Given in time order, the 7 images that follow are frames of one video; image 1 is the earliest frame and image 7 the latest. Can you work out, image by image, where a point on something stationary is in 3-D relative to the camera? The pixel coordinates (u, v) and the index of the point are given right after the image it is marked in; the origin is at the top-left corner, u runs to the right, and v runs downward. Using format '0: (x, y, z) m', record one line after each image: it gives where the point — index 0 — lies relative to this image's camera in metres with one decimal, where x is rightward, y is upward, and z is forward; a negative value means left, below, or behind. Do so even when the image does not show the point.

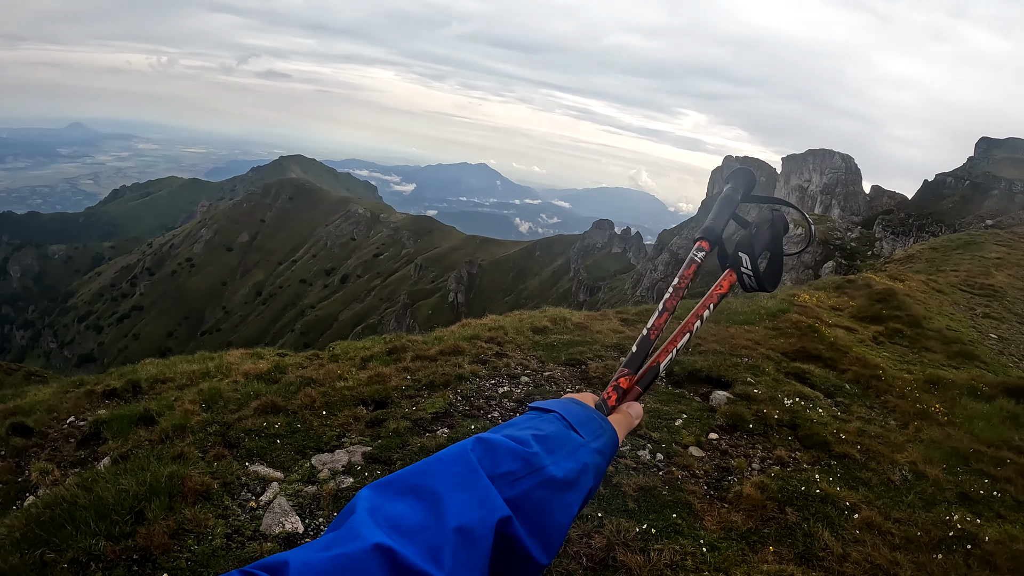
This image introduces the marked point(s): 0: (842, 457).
0: (+12.1, -6.2, +18.5) m
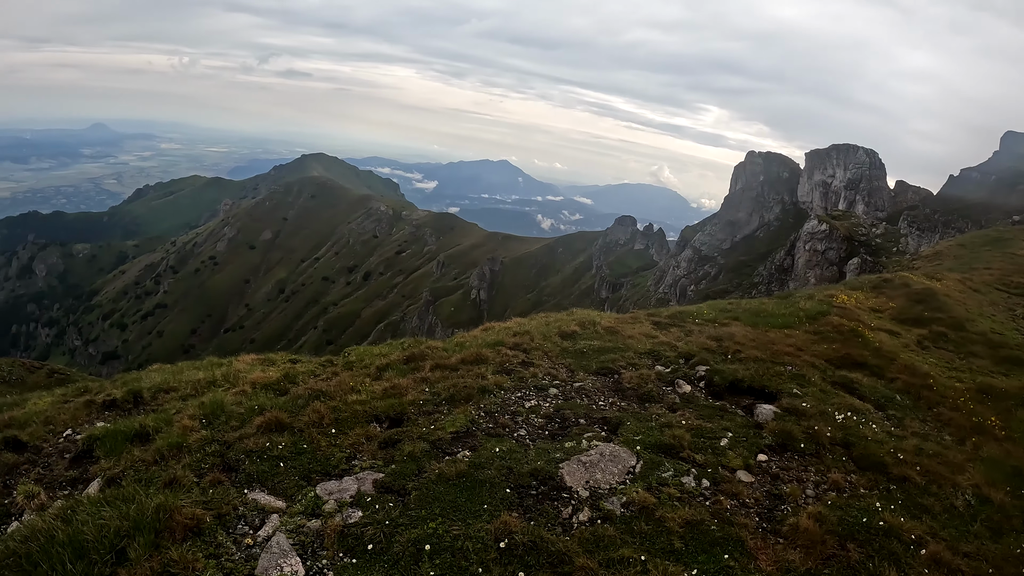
0: (+13.0, -6.4, +16.6) m
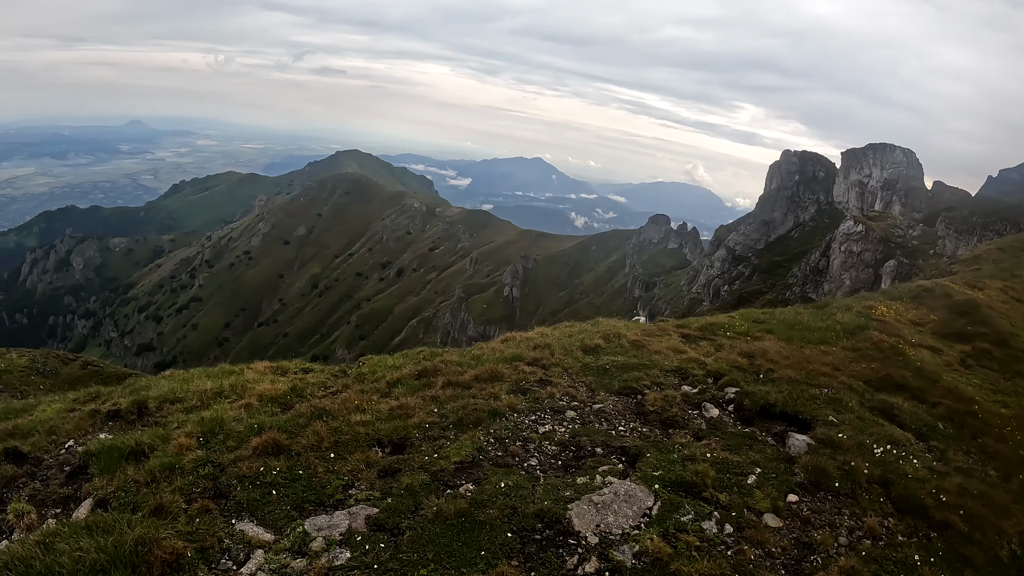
0: (+13.3, -7.3, +15.1) m
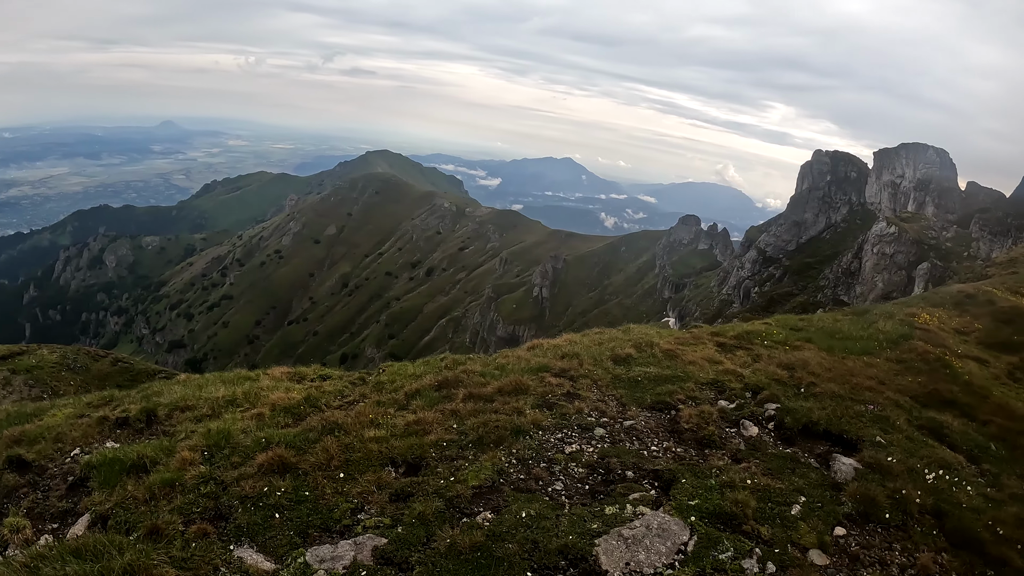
0: (+13.8, -7.7, +13.5) m
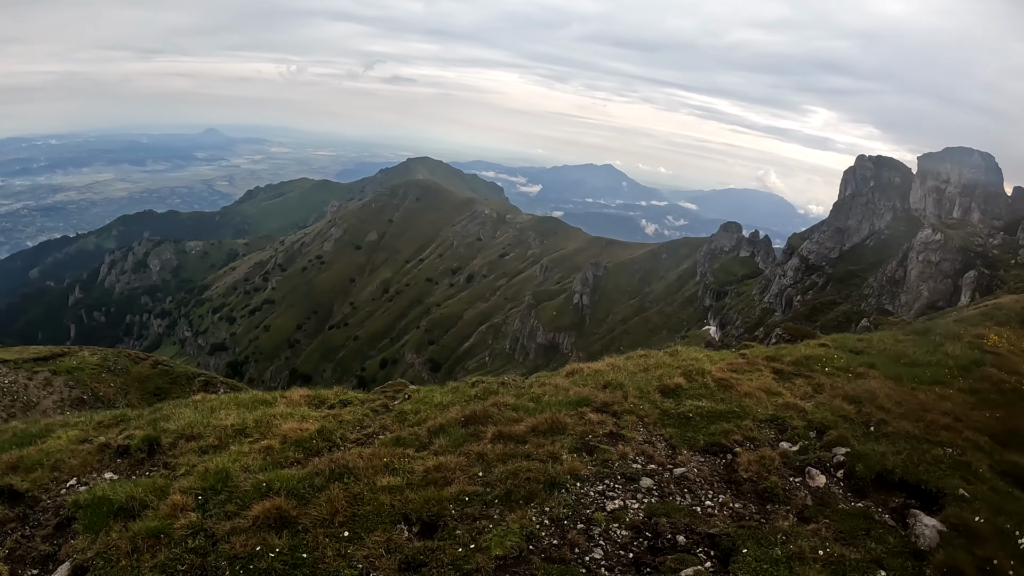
0: (+14.5, -8.7, +10.8) m
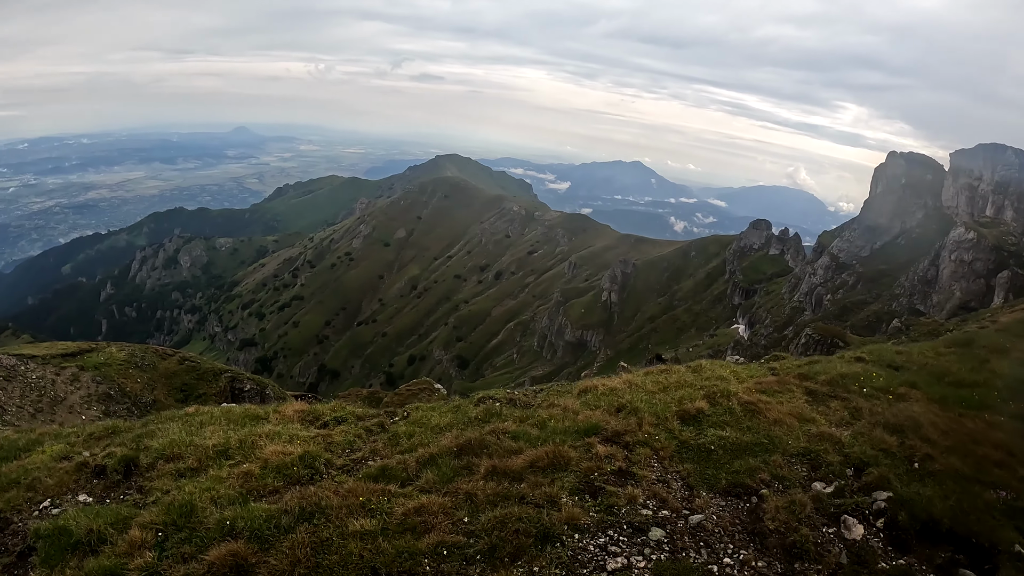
0: (+14.4, -9.5, +8.8) m
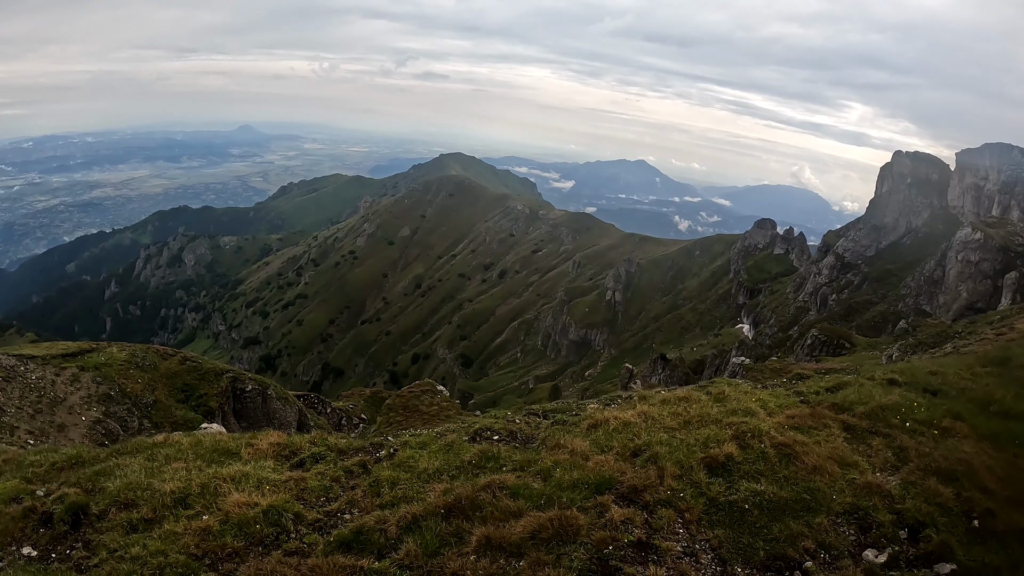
0: (+14.4, -9.6, +8.5) m
